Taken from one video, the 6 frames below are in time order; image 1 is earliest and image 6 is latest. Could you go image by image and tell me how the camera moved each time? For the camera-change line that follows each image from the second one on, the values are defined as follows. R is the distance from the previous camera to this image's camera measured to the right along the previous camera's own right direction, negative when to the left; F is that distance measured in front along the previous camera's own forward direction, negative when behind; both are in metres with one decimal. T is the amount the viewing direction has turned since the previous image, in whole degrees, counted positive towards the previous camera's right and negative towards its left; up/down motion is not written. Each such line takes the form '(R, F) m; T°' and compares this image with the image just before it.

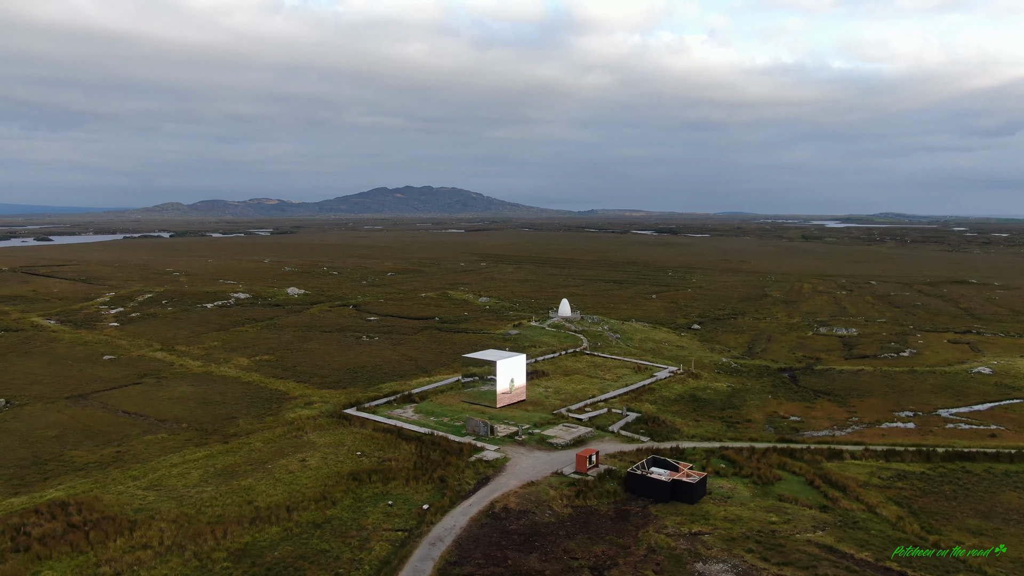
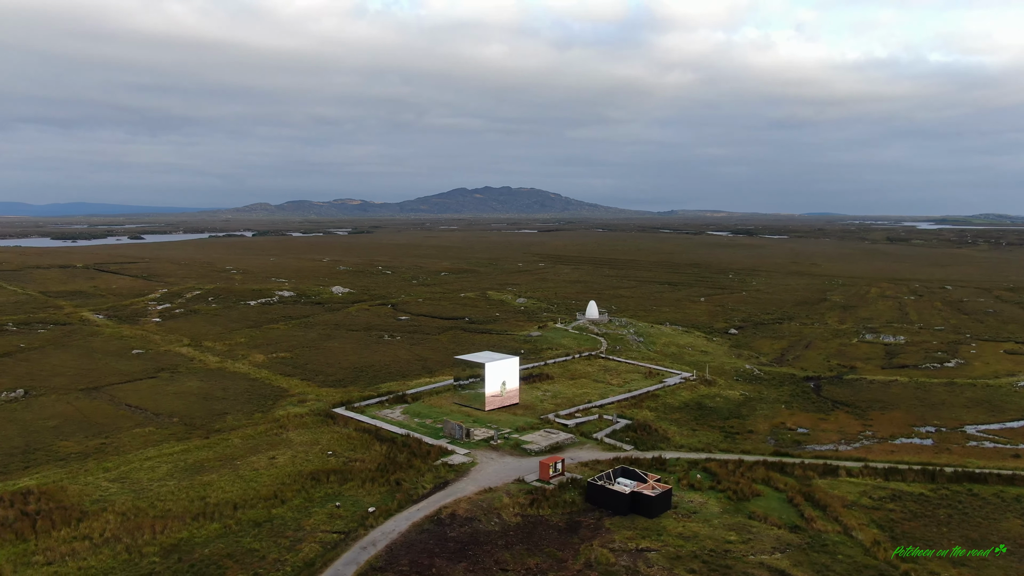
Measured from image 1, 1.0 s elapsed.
(+3.9, +0.8) m; -6°
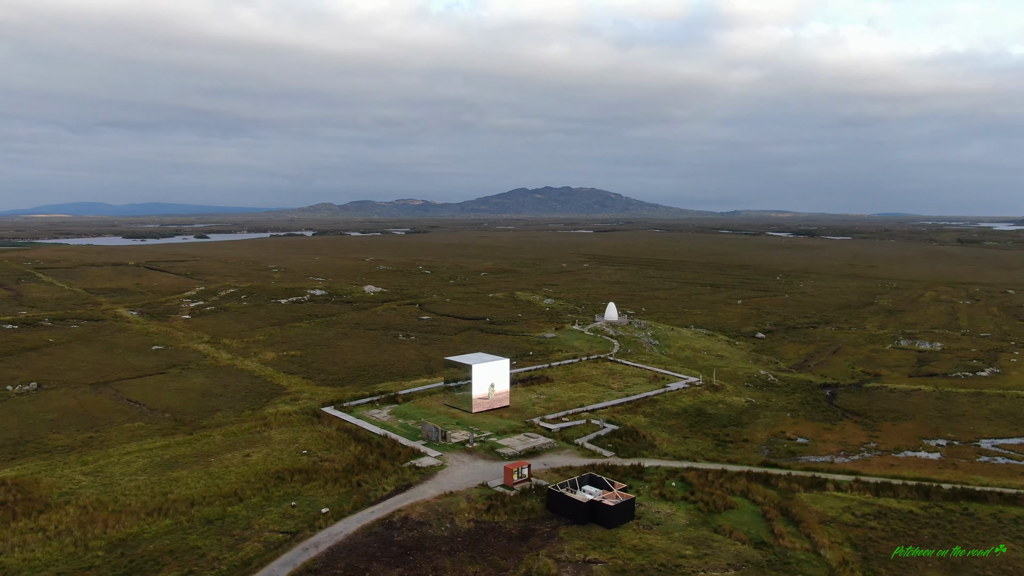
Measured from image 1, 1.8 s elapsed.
(+3.1, +0.6) m; -5°
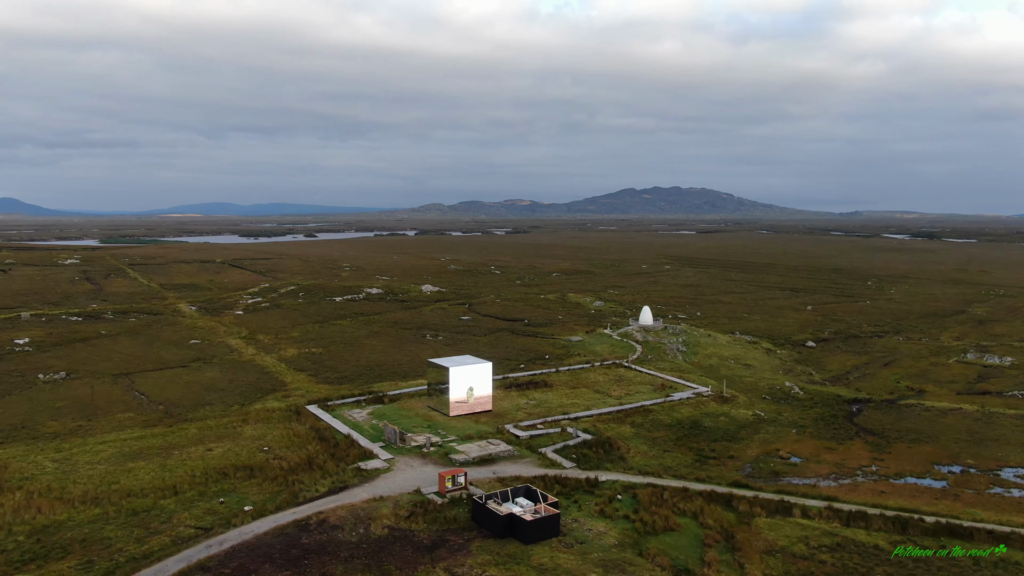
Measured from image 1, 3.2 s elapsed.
(+5.4, +1.2) m; -8°
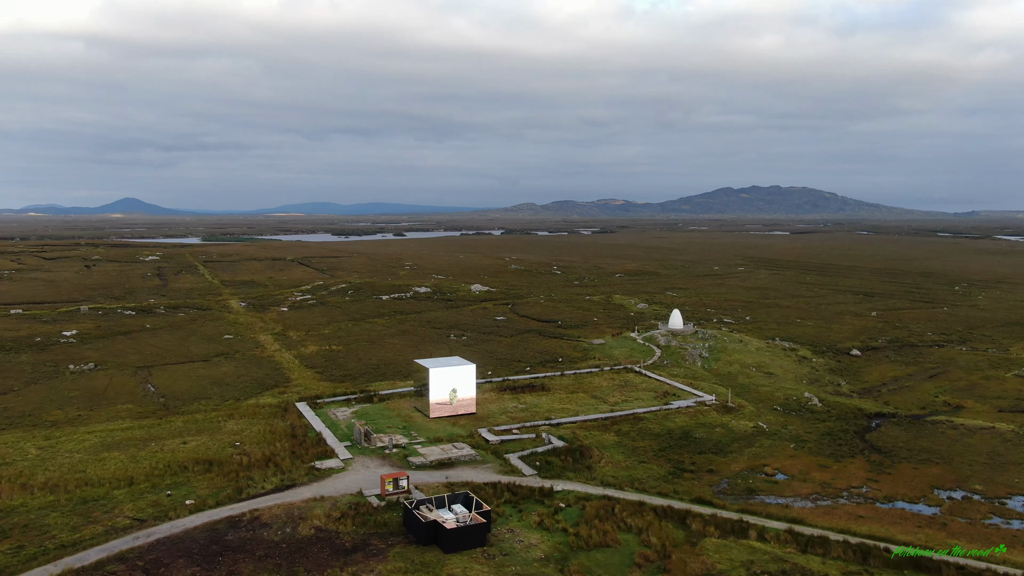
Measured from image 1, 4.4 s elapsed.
(+4.6, +0.9) m; -7°
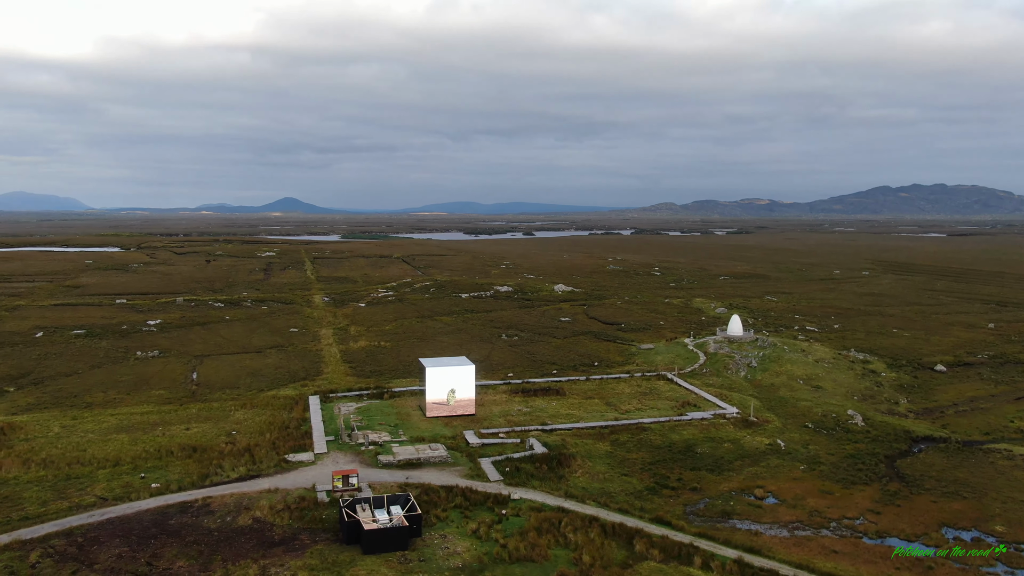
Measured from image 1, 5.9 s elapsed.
(+5.8, +1.2) m; -10°
